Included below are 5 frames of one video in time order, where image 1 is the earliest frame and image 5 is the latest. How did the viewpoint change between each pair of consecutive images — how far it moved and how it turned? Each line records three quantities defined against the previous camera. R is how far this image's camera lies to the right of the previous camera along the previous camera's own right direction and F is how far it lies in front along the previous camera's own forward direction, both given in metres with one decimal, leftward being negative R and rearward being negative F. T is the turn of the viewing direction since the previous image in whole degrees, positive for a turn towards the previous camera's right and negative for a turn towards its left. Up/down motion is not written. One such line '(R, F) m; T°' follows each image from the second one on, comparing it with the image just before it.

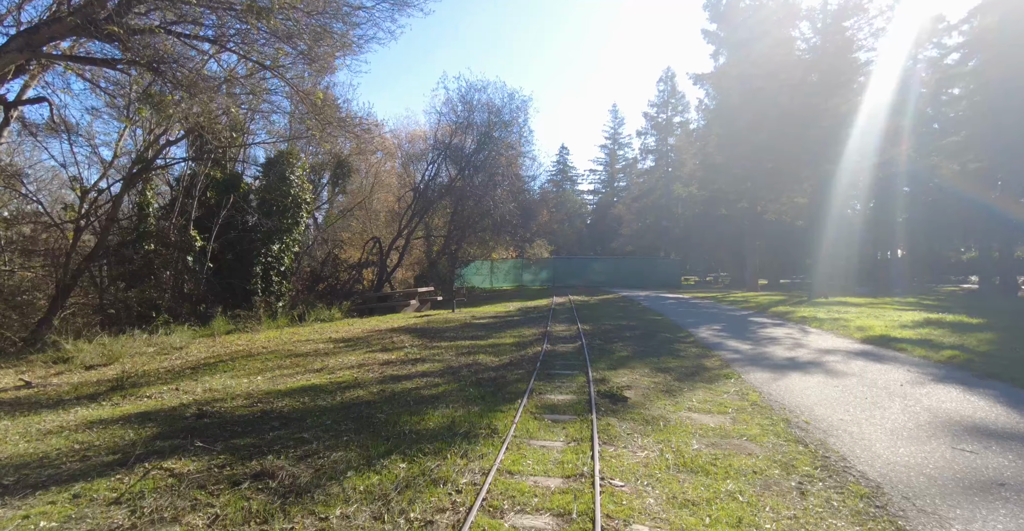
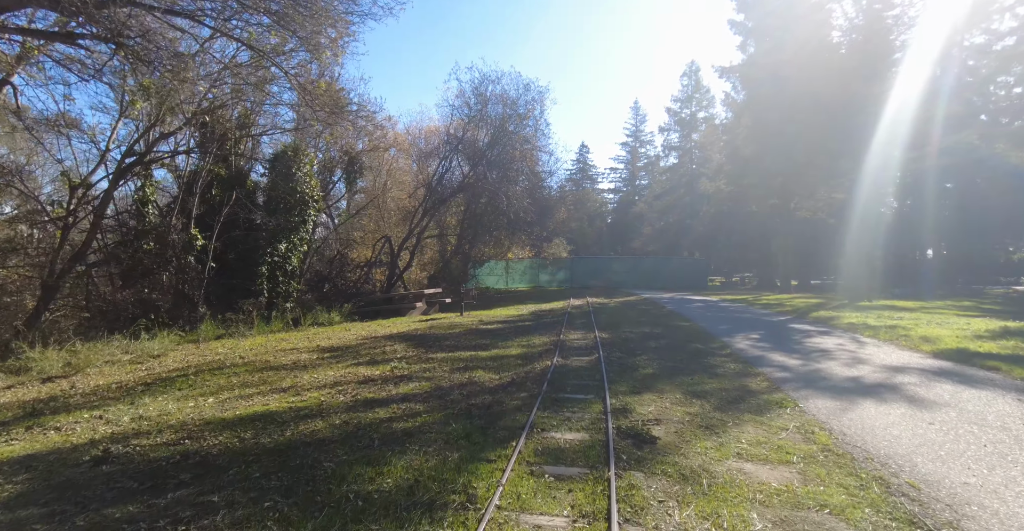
(+0.2, +1.4) m; -2°
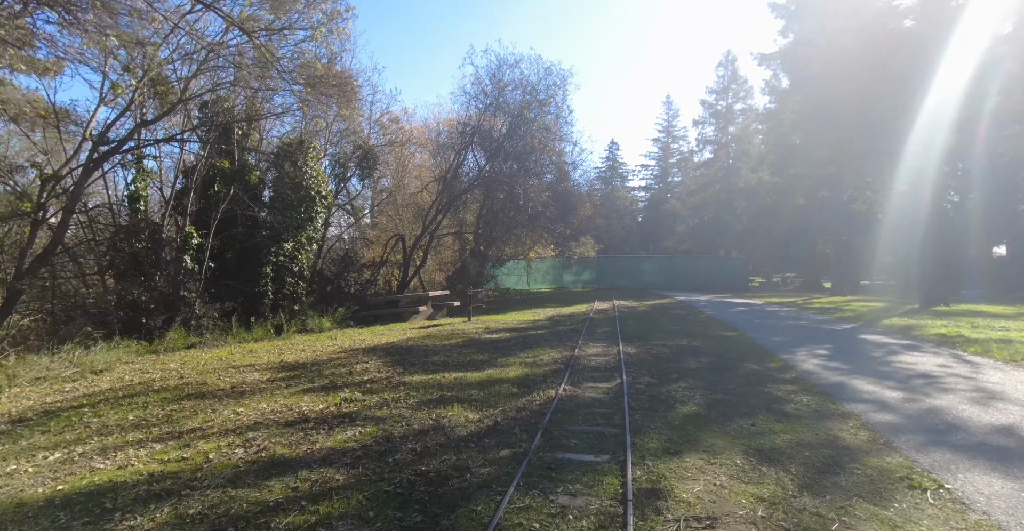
(+0.5, +2.1) m; -3°
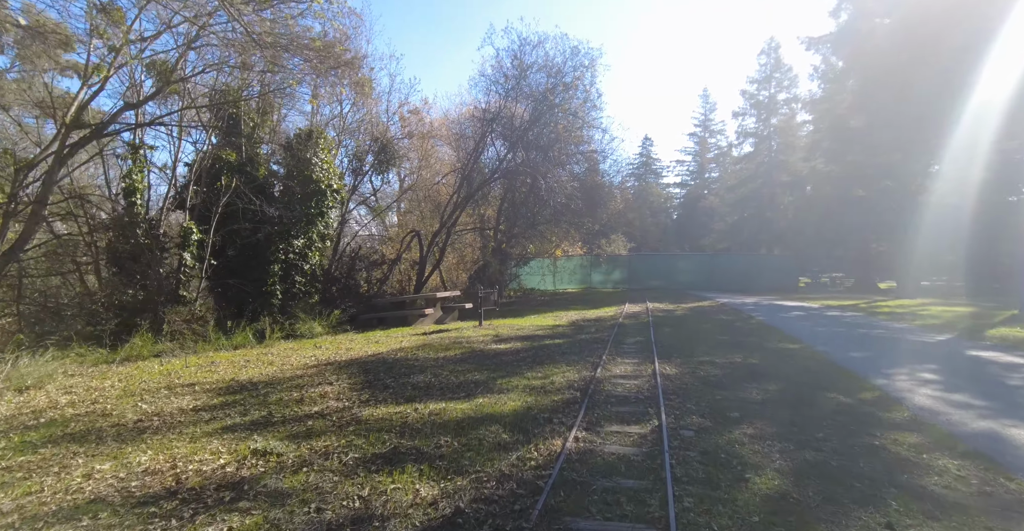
(+0.4, +2.0) m; -3°
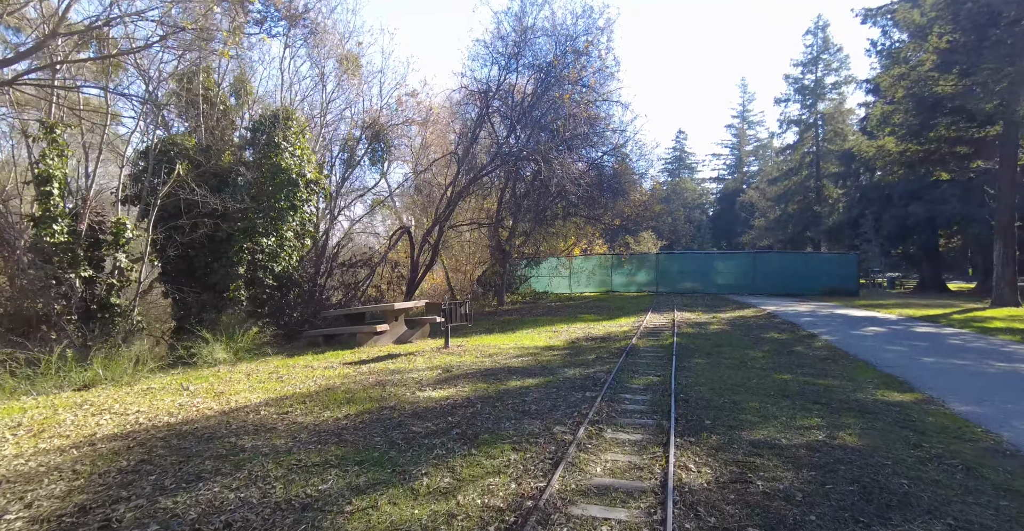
(+1.1, +3.5) m; -3°
